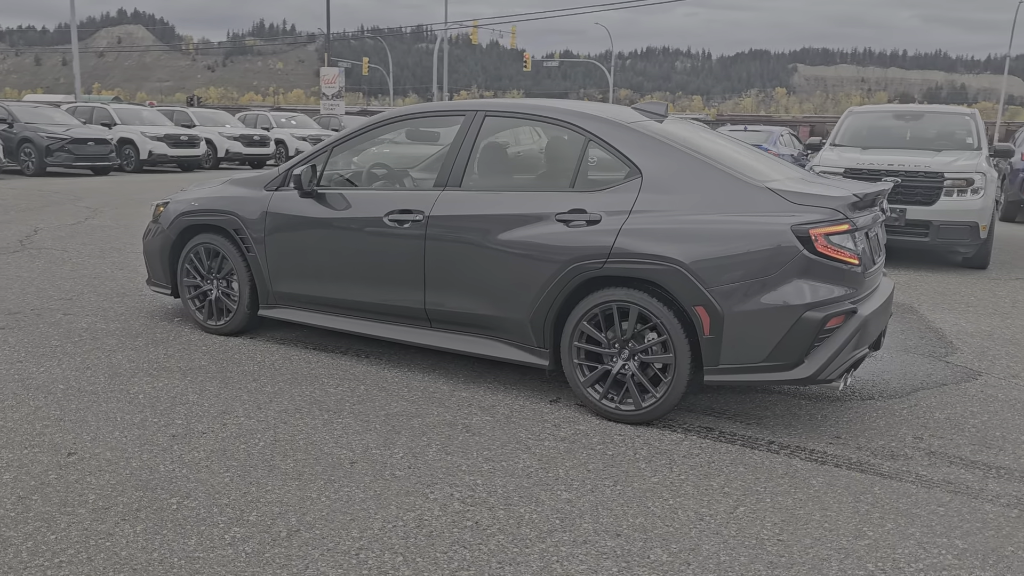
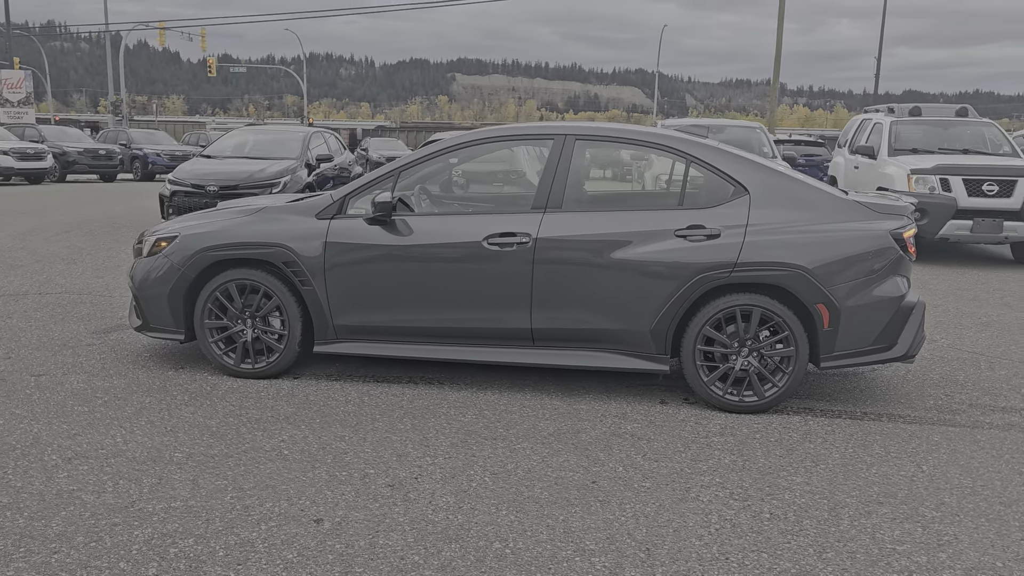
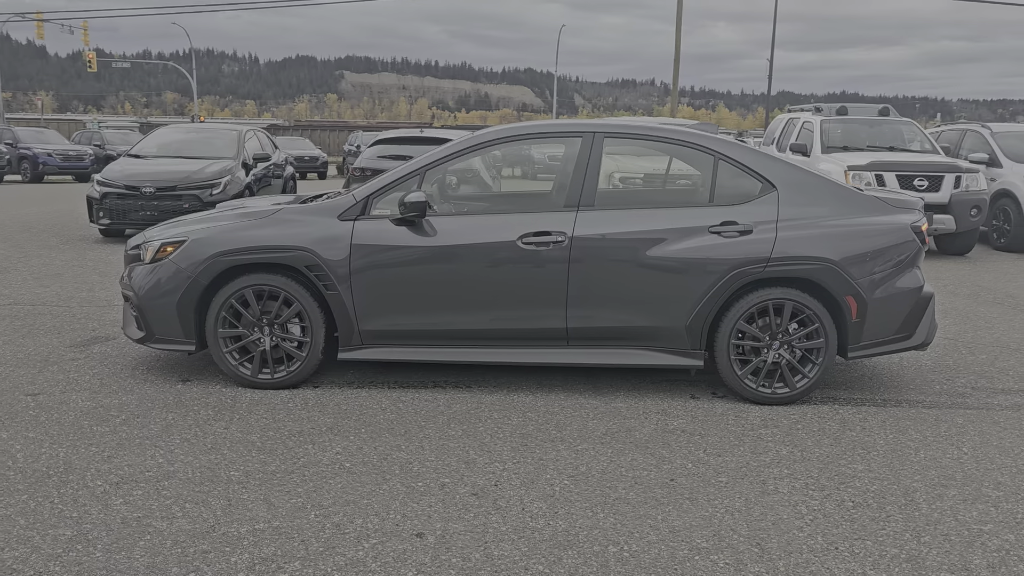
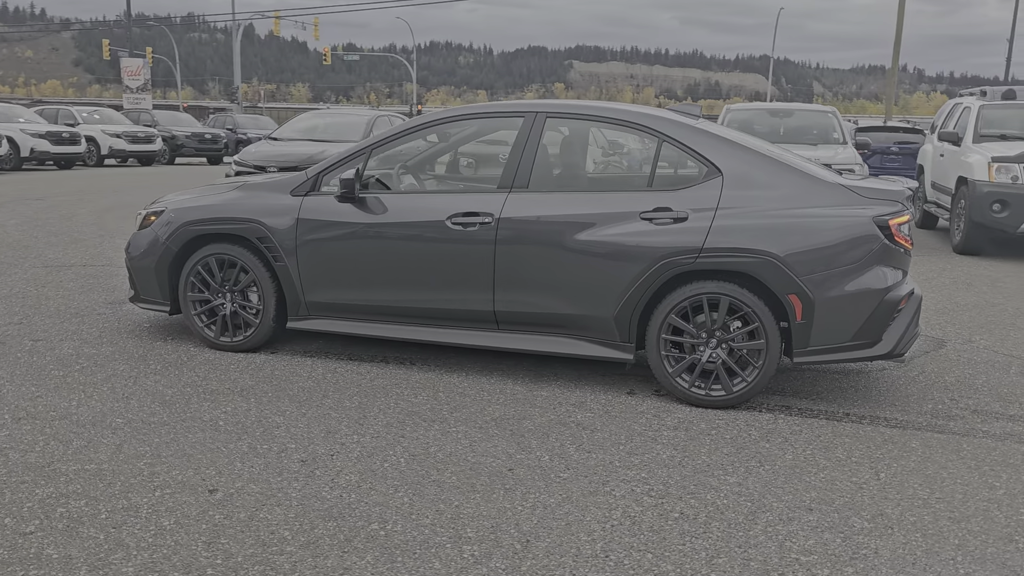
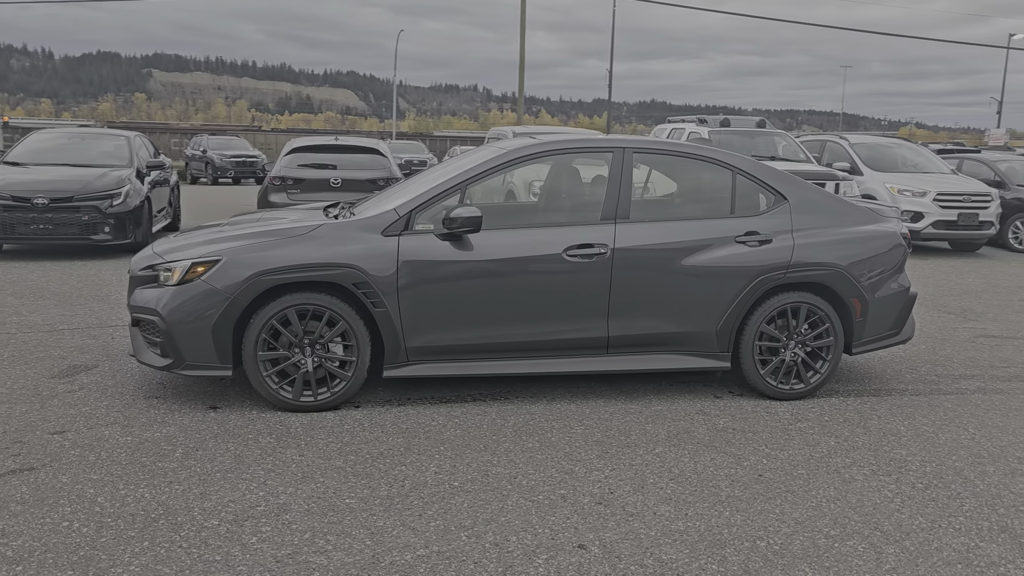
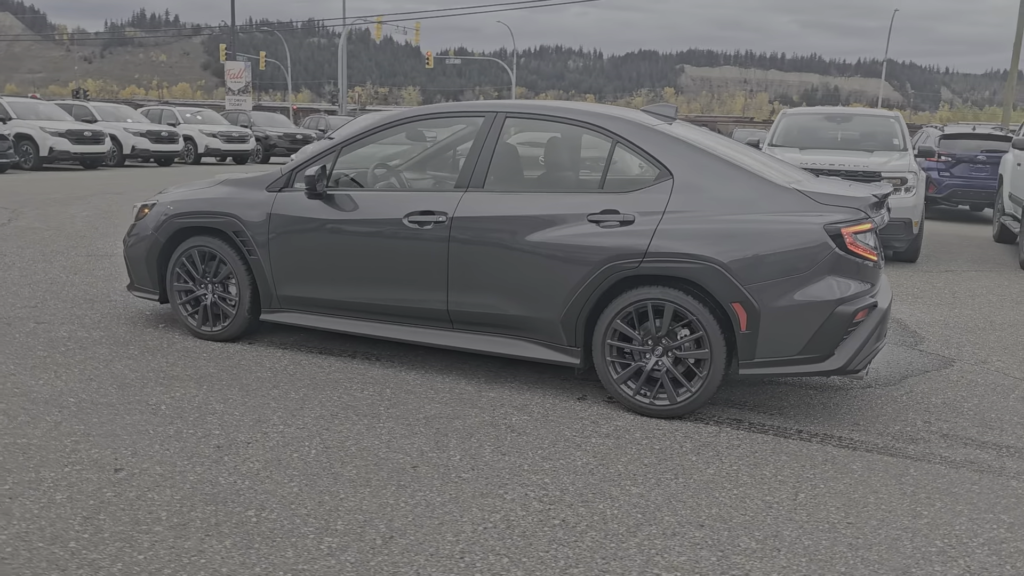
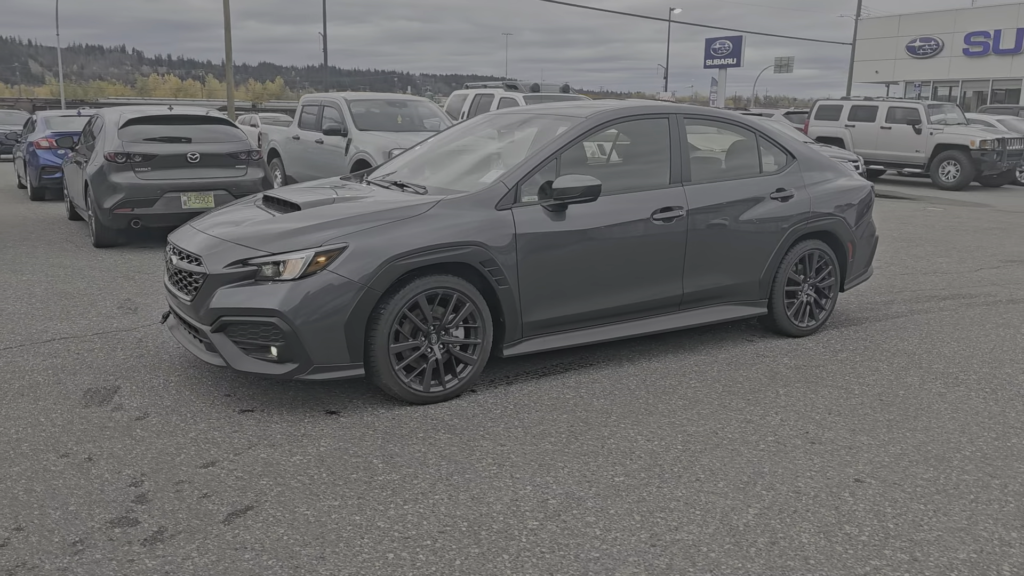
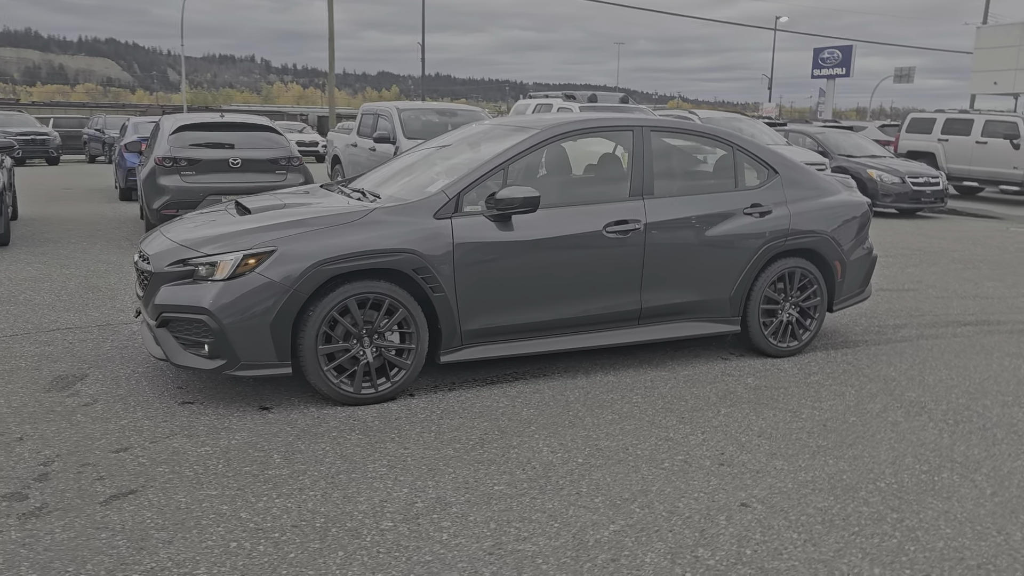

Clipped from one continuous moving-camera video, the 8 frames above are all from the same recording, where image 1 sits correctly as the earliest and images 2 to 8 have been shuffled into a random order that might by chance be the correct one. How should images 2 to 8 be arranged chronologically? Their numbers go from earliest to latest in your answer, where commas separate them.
6, 4, 2, 3, 5, 8, 7
